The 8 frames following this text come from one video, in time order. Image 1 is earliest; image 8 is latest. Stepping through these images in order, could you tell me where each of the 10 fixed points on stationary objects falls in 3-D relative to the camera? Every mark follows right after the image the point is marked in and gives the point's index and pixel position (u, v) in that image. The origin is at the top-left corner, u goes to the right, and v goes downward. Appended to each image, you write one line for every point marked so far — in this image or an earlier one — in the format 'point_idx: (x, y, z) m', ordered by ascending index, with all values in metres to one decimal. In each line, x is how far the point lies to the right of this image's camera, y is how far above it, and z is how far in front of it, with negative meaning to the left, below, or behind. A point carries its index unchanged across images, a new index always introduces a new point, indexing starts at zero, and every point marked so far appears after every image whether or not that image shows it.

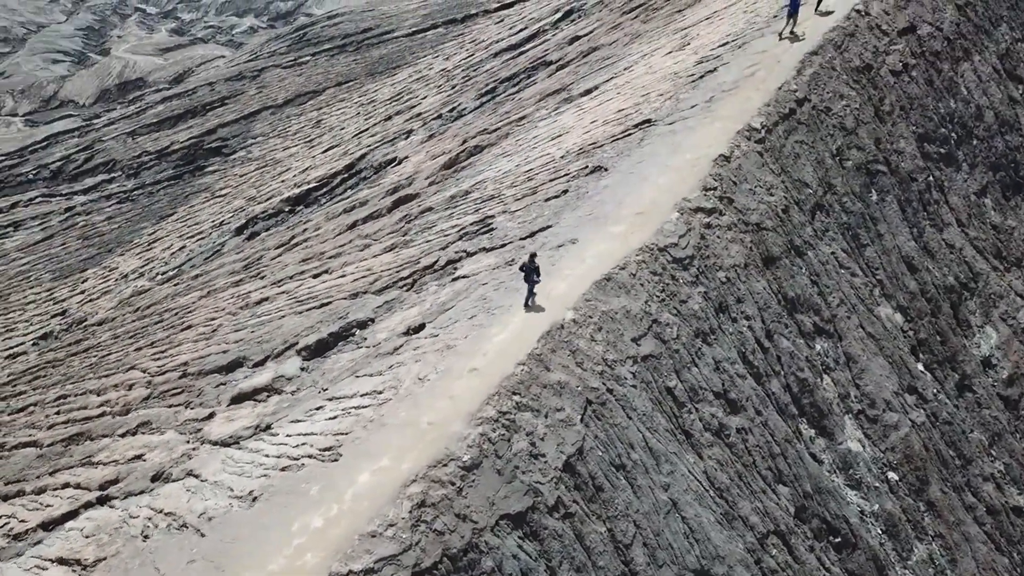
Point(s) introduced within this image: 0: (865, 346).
0: (+6.3, -1.0, +14.6) m
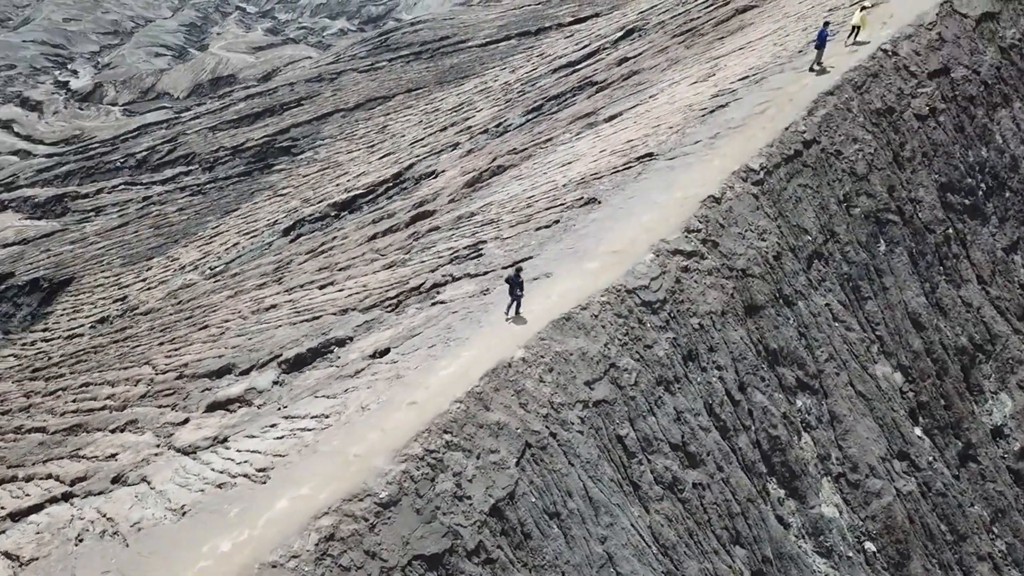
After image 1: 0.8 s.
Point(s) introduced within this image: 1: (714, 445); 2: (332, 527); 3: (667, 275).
0: (+5.8, -2.0, +13.8) m
1: (+3.1, -2.4, +12.4) m
2: (-2.1, -2.8, +9.6) m
3: (+2.4, +0.2, +13.0) m
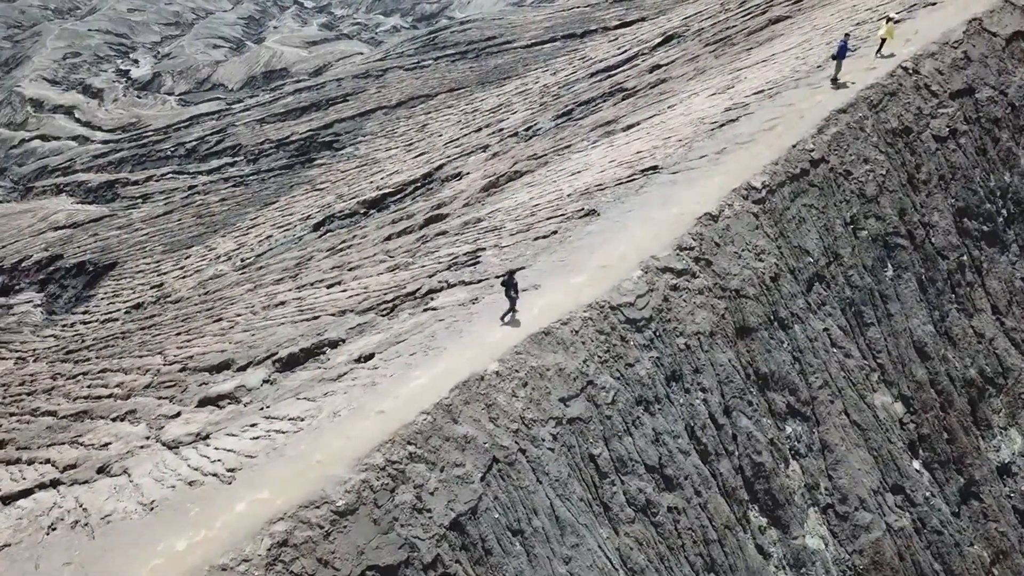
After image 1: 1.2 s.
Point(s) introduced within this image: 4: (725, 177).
0: (+5.5, -2.4, +13.4) m
1: (+2.7, -2.7, +12.1) m
2: (-2.7, -2.9, +9.6) m
3: (+2.2, -0.1, +12.8) m
4: (+3.8, +2.0, +14.7) m
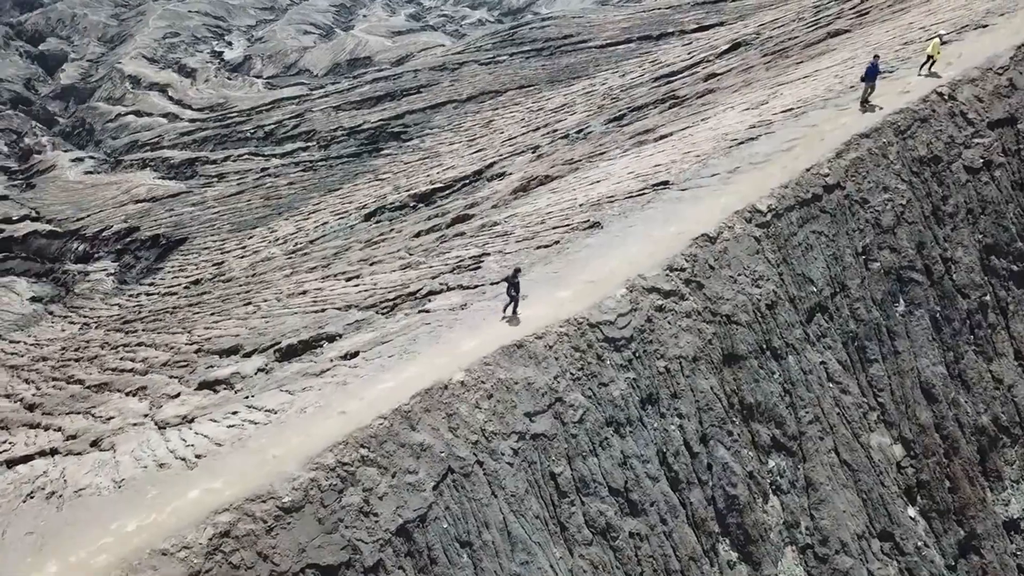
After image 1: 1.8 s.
0: (+5.0, -2.9, +12.8) m
1: (+2.1, -3.0, +11.8) m
2: (-3.4, -2.8, +9.8) m
3: (+1.9, -0.4, +12.5) m
4: (+3.8, +1.6, +14.3) m
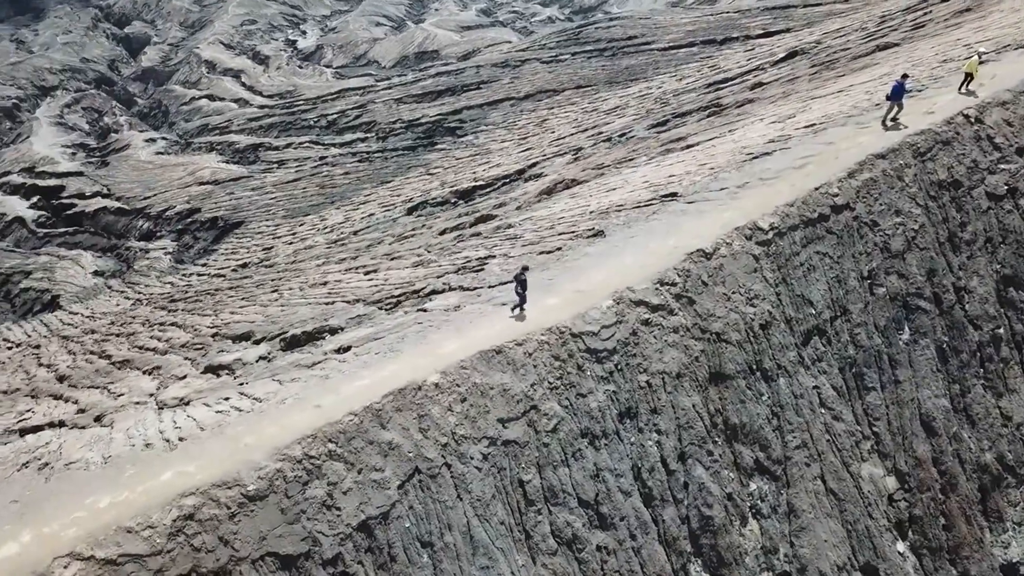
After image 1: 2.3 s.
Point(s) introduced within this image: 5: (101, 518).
0: (+4.7, -3.3, +12.5) m
1: (+1.7, -3.2, +11.7) m
2: (-3.9, -2.7, +10.1) m
3: (+1.7, -0.6, +12.4) m
4: (+3.8, +1.3, +14.0) m
5: (-5.1, -2.8, +10.1) m
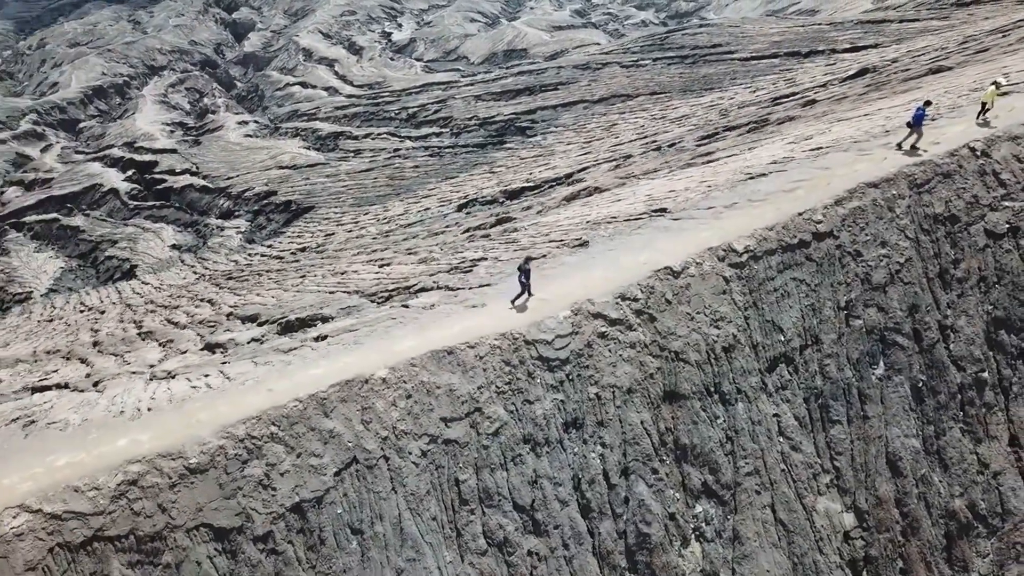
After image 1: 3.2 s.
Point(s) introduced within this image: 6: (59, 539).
0: (+3.8, -3.7, +12.4) m
1: (+0.8, -3.4, +11.8) m
2: (-4.9, -2.5, +10.8) m
3: (+1.0, -0.8, +12.6) m
4: (+3.4, +0.9, +13.9) m
5: (-6.1, -2.5, +10.9) m
6: (-5.6, -3.1, +10.1) m
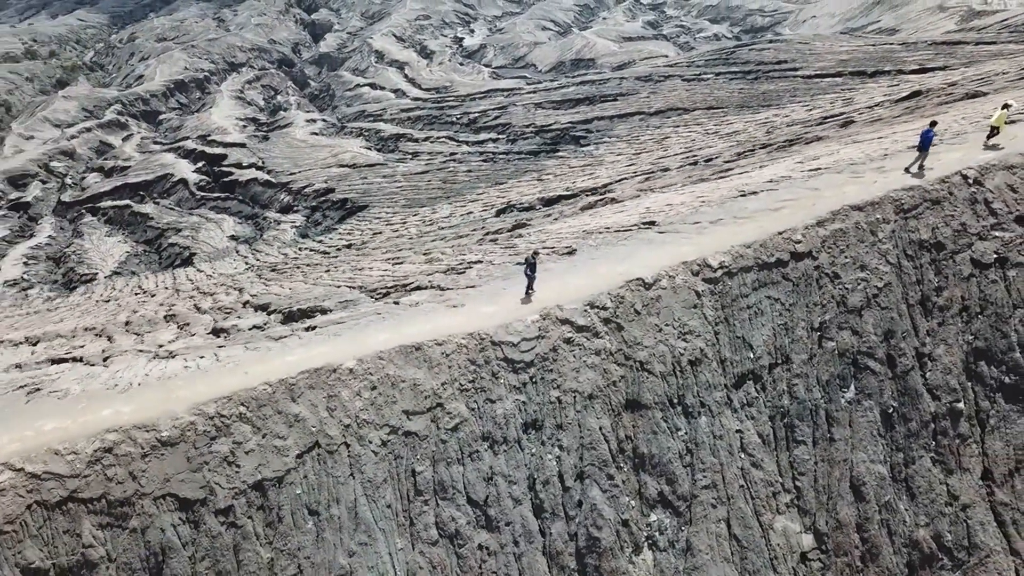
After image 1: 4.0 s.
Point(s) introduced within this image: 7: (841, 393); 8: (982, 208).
0: (+3.1, -3.9, +12.5) m
1: (+0.1, -3.4, +12.2) m
2: (-5.7, -2.2, +11.6) m
3: (+0.5, -0.8, +12.9) m
4: (+3.1, +0.7, +14.0) m
5: (-6.8, -2.2, +11.7) m
6: (-6.3, -2.8, +10.9) m
7: (+5.4, -1.7, +13.2) m
8: (+8.1, +1.4, +13.9) m
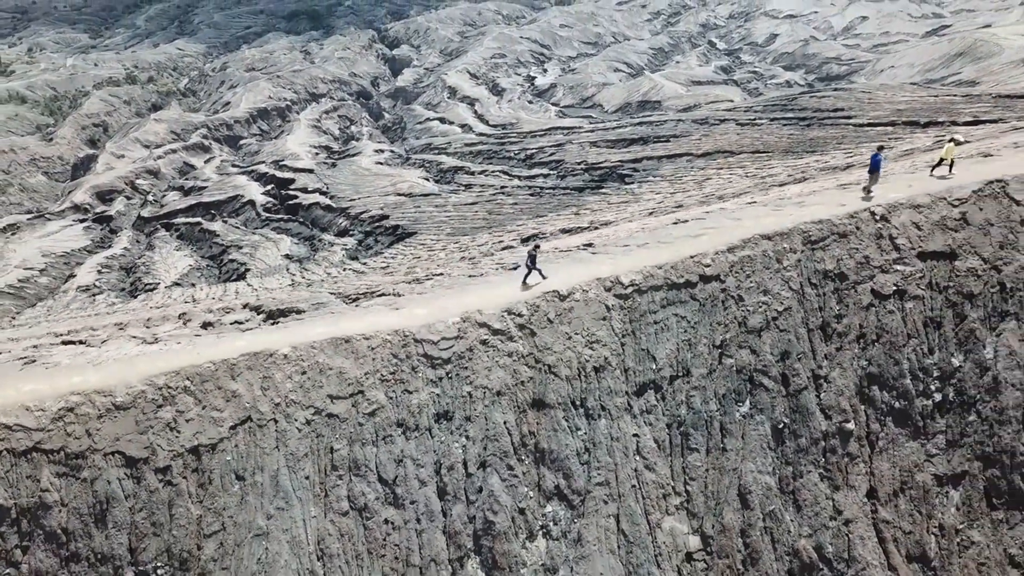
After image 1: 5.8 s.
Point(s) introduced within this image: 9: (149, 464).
0: (+1.5, -4.1, +13.5) m
1: (-1.5, -3.5, +13.5) m
2: (-7.2, -1.9, +13.5) m
3: (-0.9, -0.9, +14.3) m
4: (+1.9, +0.4, +15.3) m
5: (-8.3, -1.8, +13.7) m
6: (-8.0, -2.4, +12.8) m
7: (+3.9, -2.1, +14.2) m
8: (+6.9, +0.8, +14.8) m
9: (-5.9, -2.8, +13.1) m
